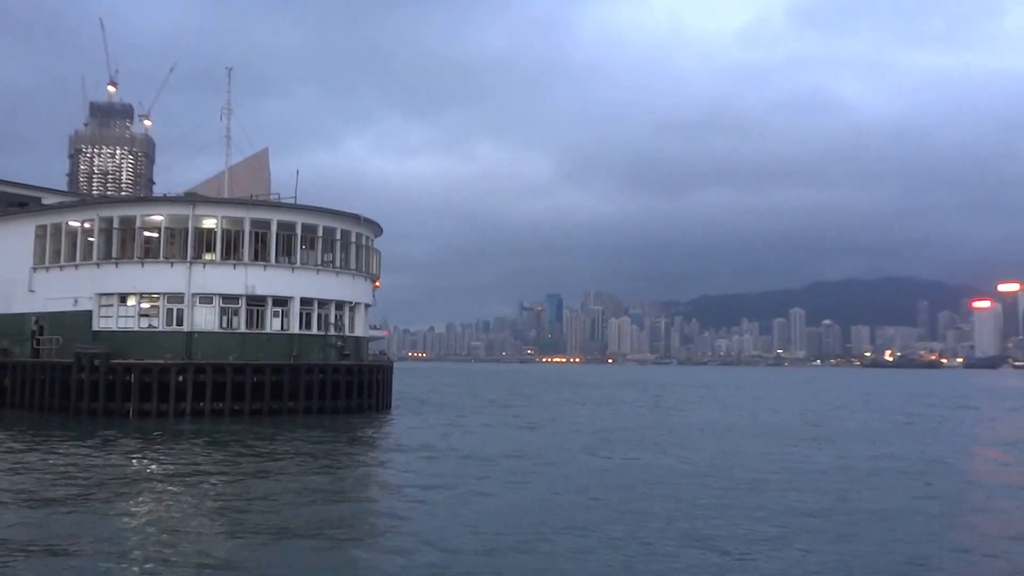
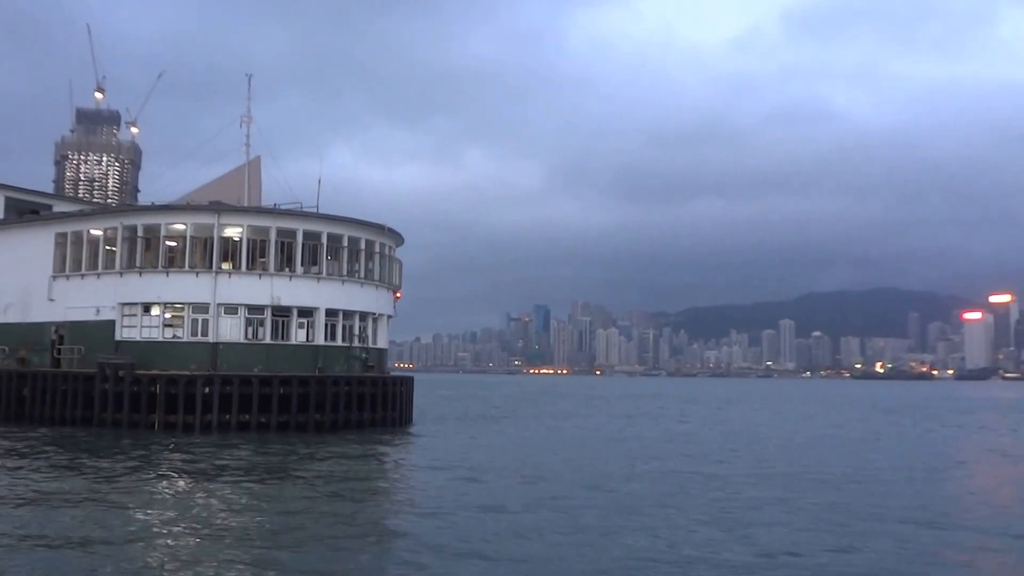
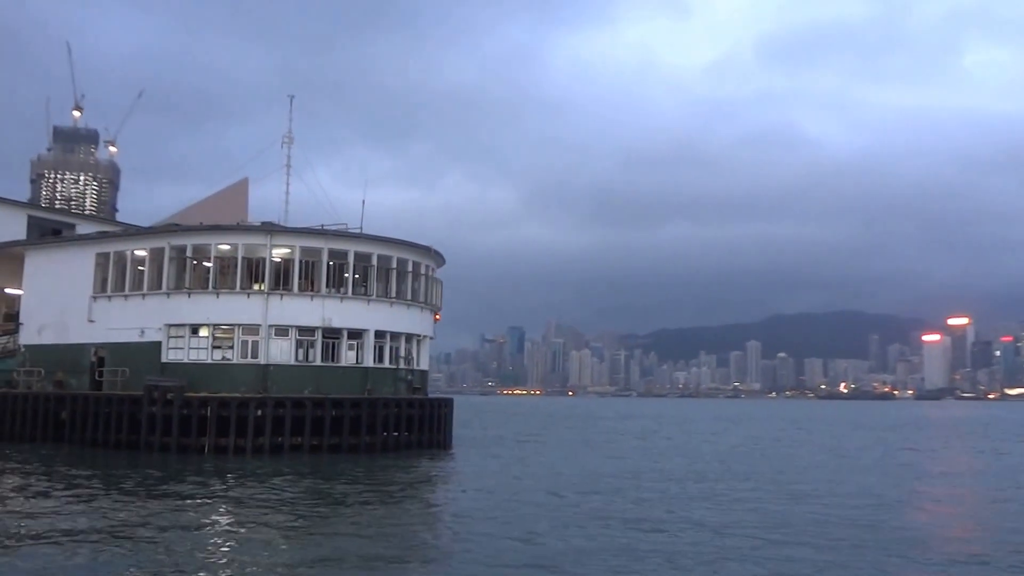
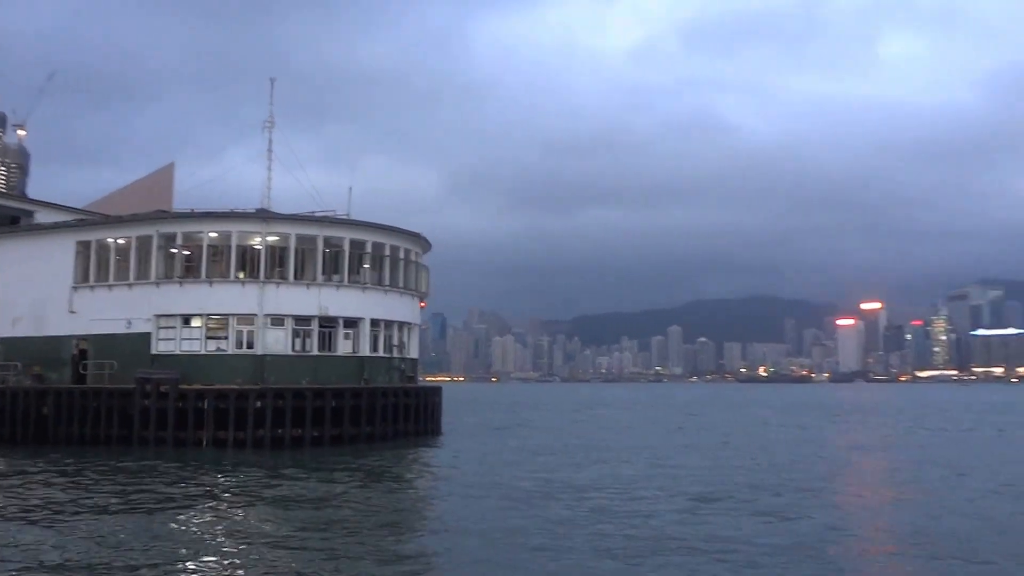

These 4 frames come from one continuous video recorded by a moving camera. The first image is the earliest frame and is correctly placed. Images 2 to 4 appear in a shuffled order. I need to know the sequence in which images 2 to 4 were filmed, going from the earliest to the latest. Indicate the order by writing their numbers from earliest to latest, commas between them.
2, 3, 4
